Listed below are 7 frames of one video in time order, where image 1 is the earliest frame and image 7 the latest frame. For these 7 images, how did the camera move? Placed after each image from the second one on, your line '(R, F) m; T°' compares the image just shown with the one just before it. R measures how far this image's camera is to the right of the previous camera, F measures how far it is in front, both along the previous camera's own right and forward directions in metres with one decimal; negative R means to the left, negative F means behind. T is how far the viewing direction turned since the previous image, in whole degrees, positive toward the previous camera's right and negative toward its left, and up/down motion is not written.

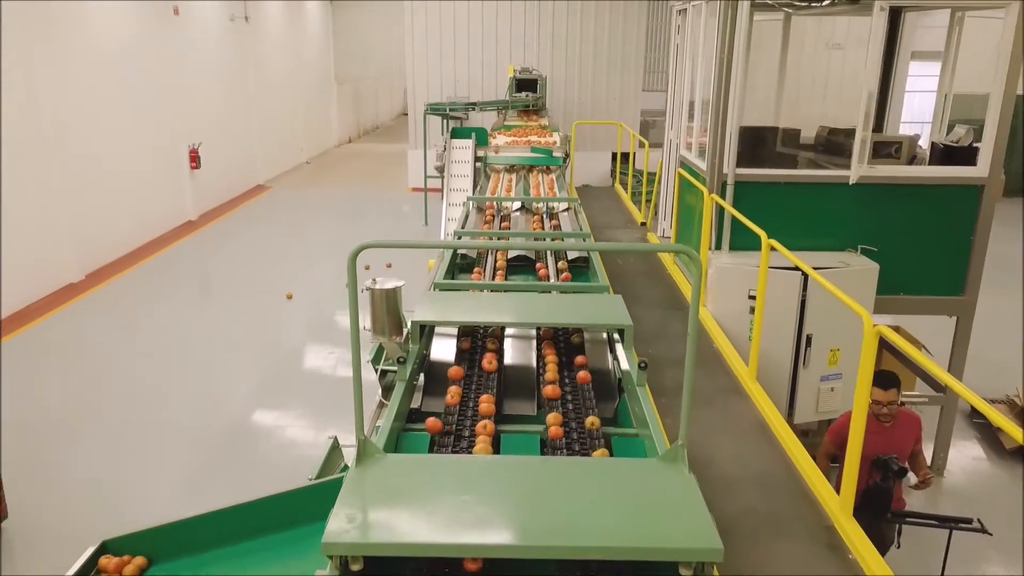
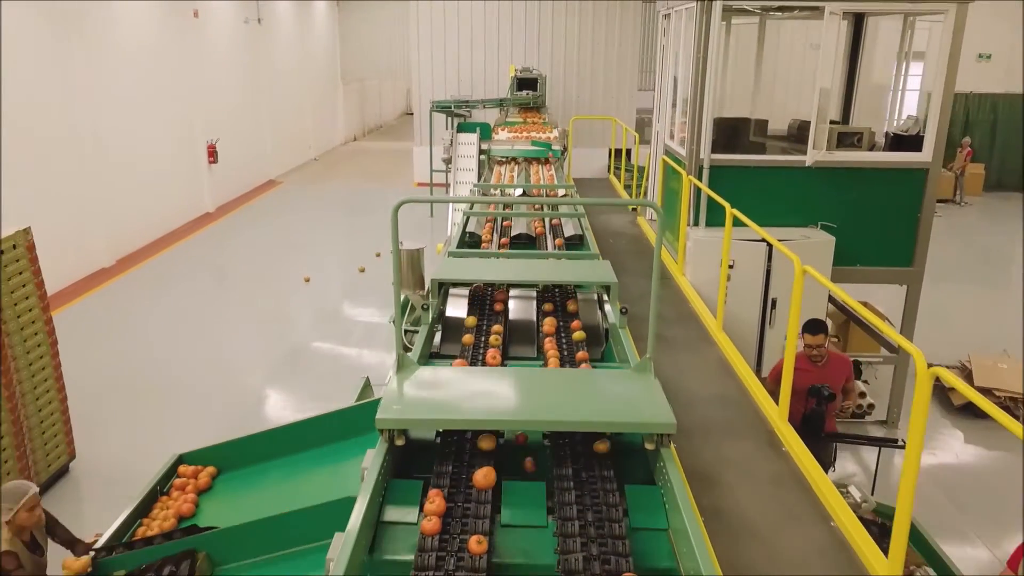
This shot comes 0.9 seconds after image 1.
(0.0, -0.6) m; 0°
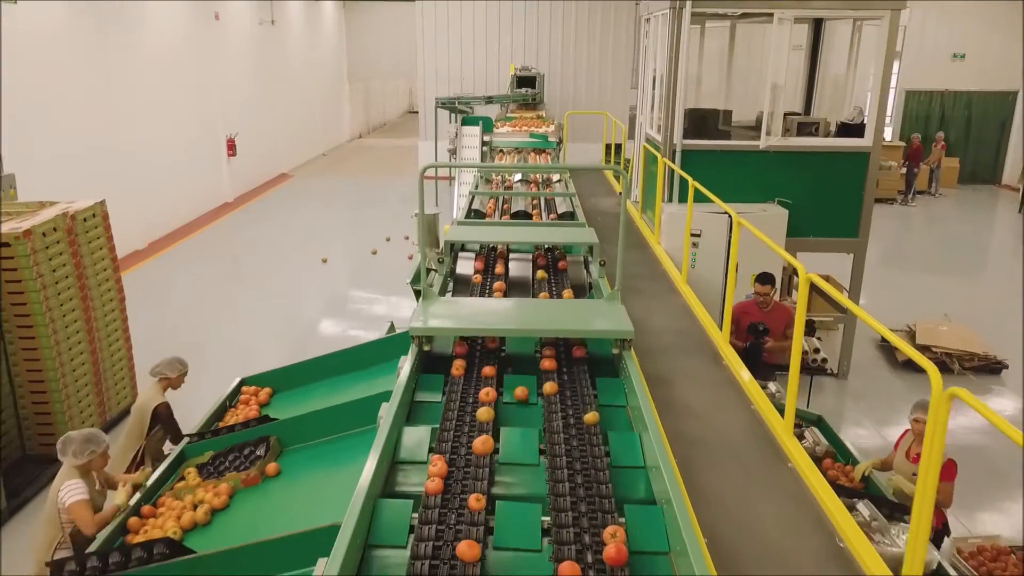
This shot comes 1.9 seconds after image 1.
(0.0, -0.8) m; 0°
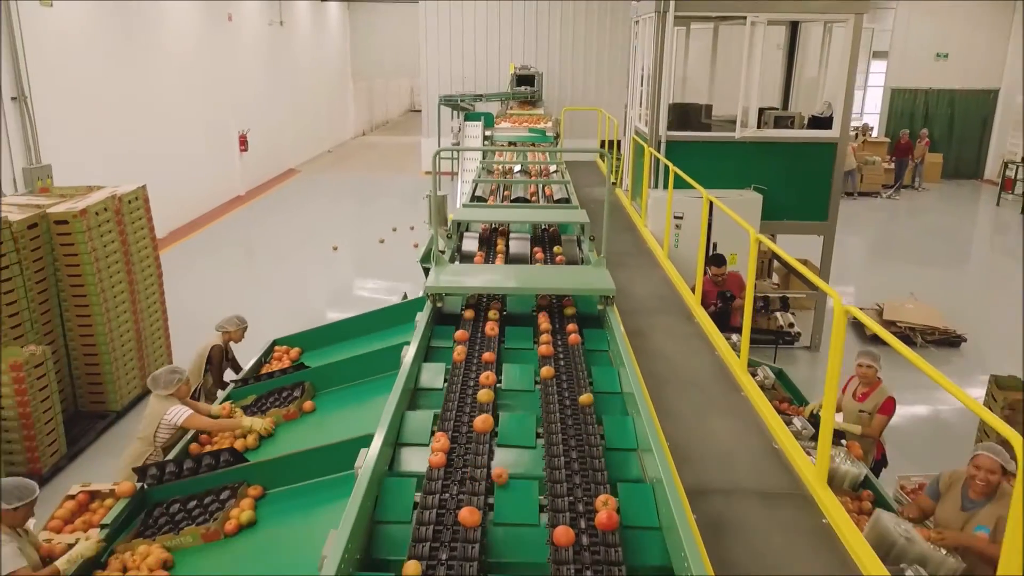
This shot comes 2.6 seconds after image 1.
(0.0, -0.5) m; 0°
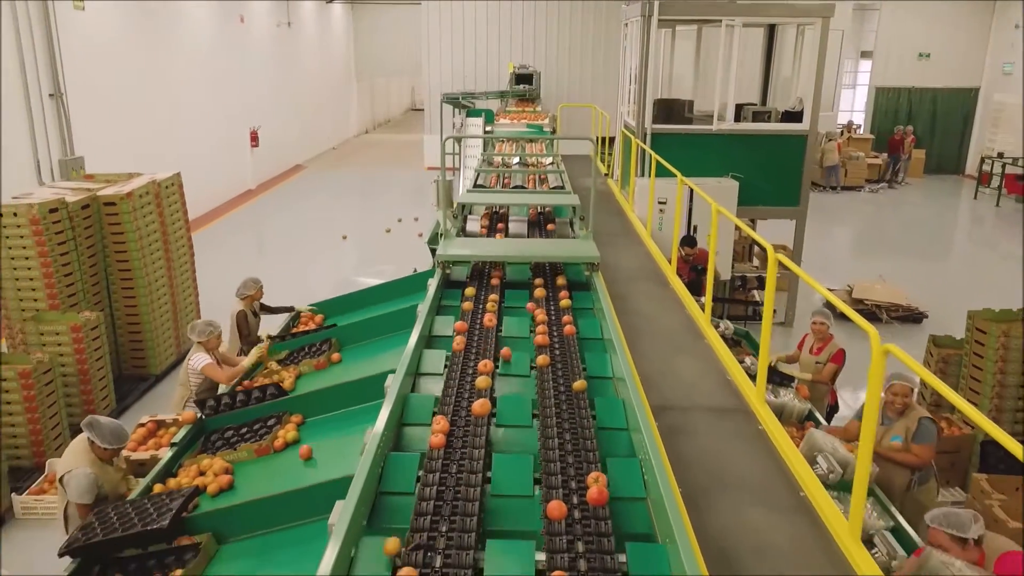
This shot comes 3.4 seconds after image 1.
(0.0, -0.6) m; 0°
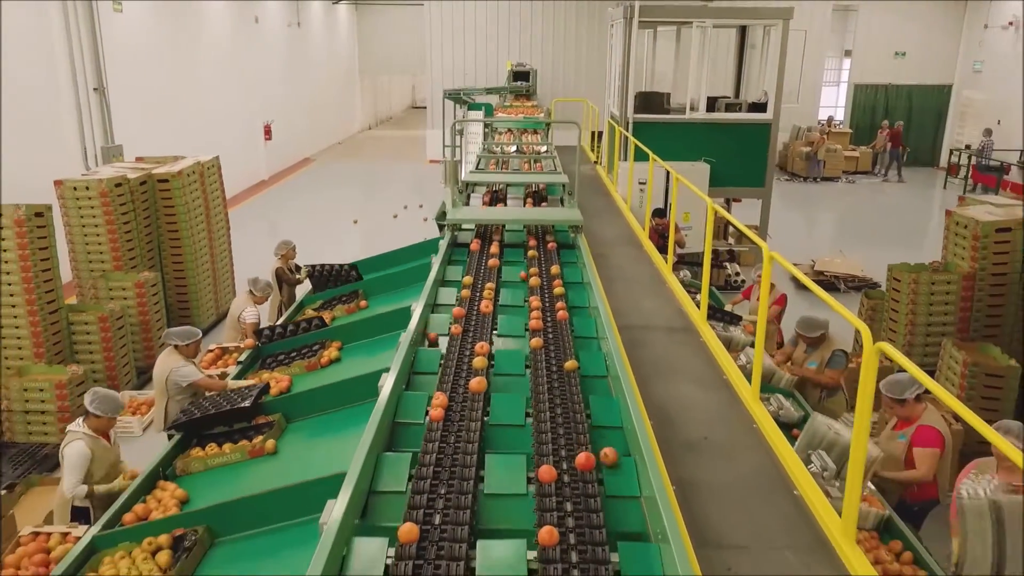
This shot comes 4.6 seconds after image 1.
(0.0, -0.8) m; 0°
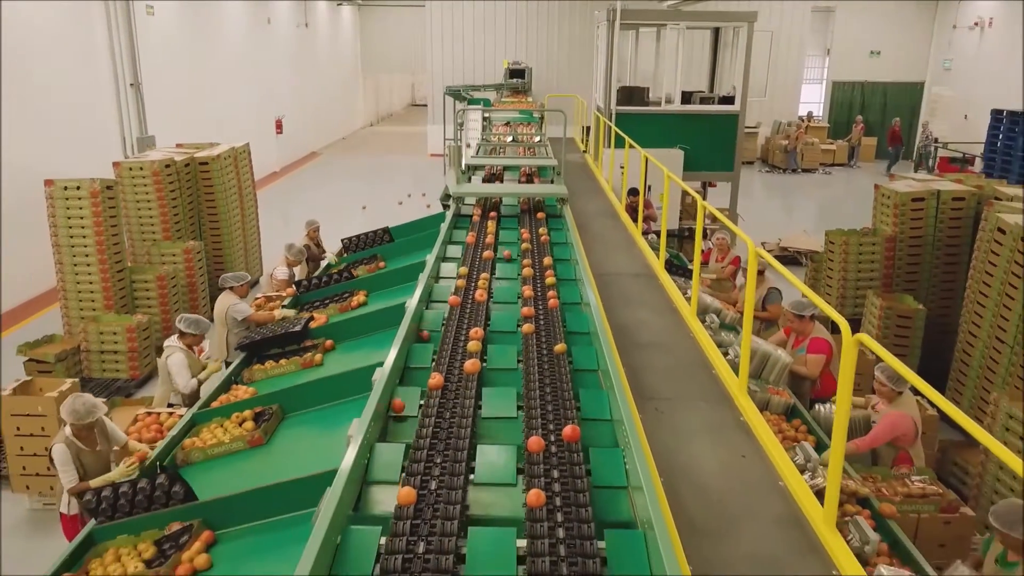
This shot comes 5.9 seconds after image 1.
(0.0, -0.9) m; 0°
